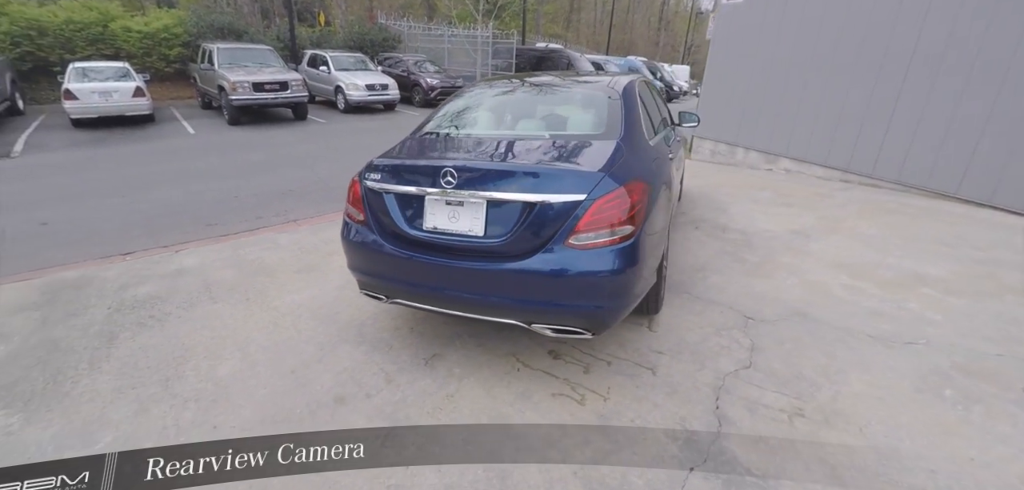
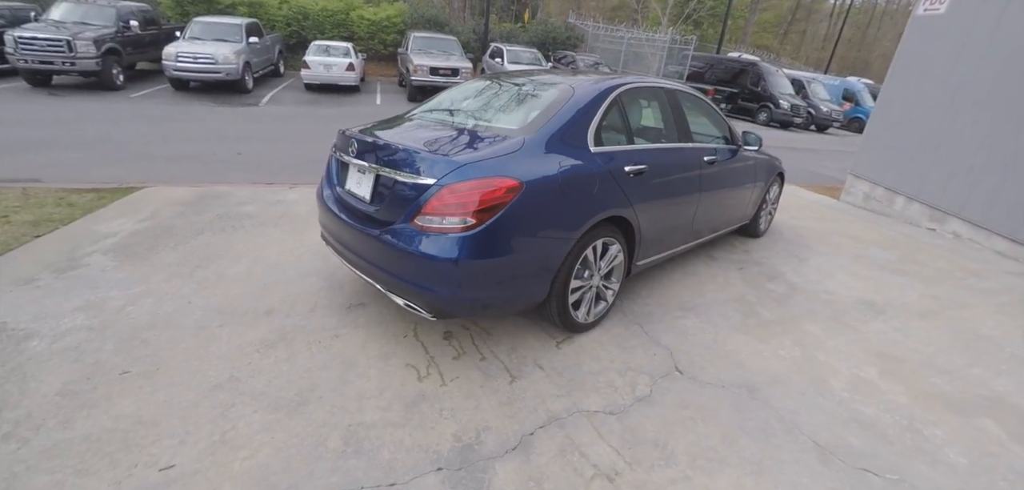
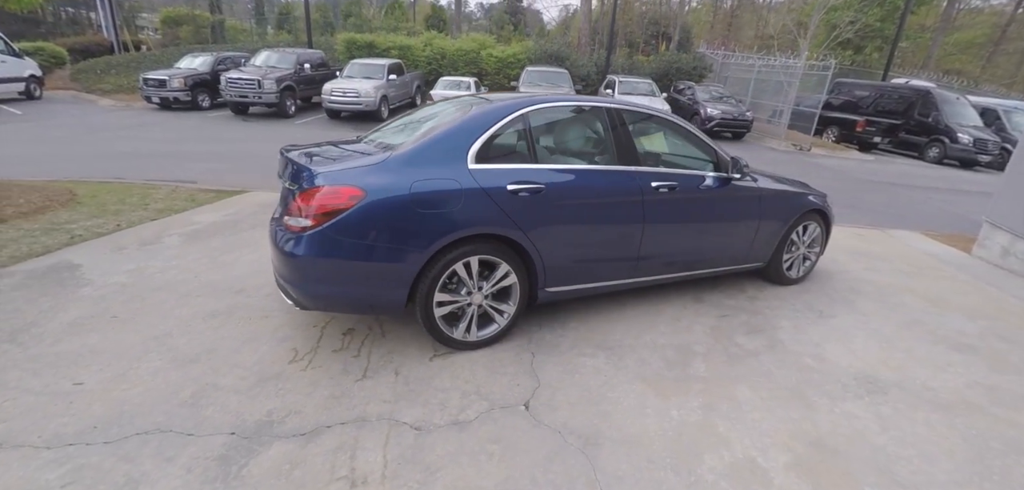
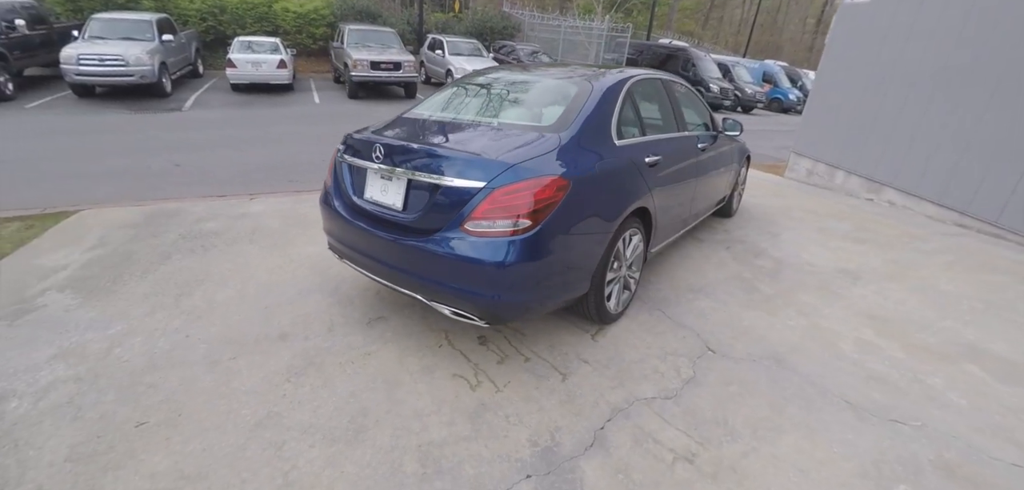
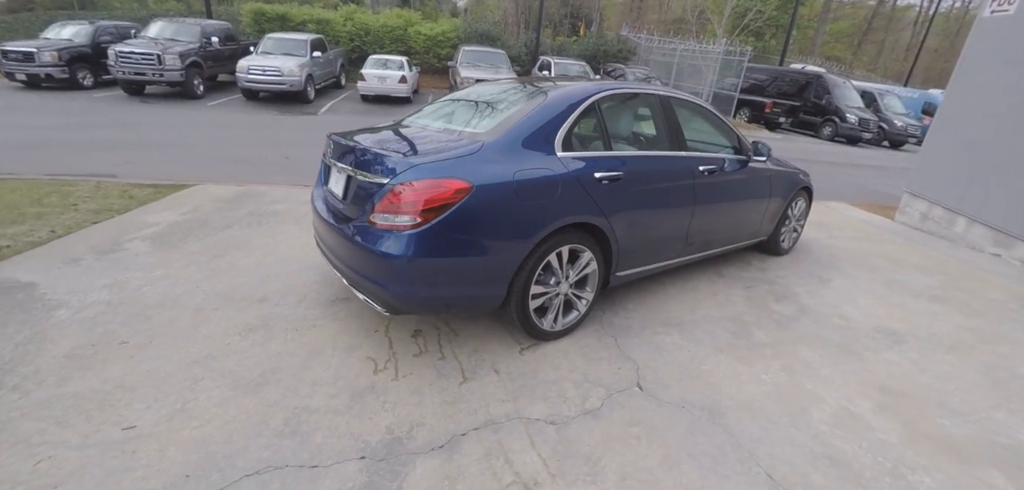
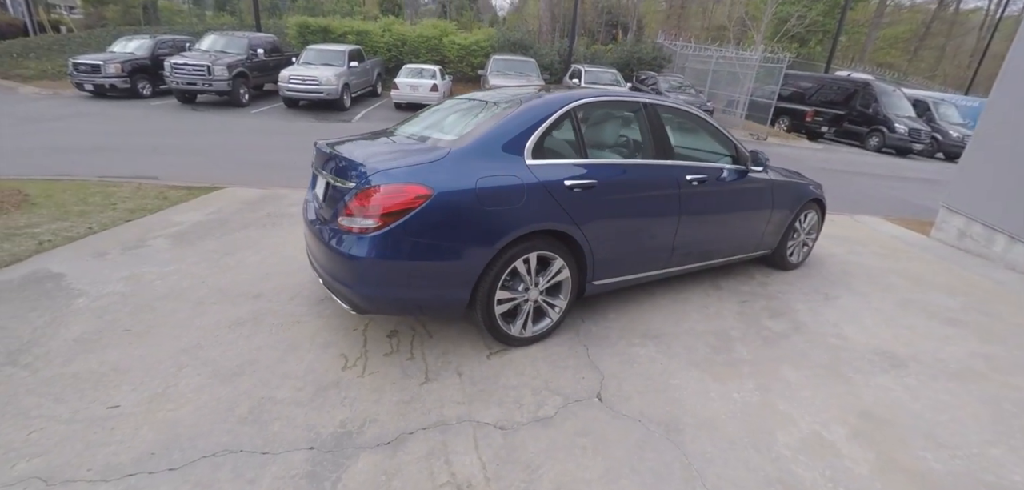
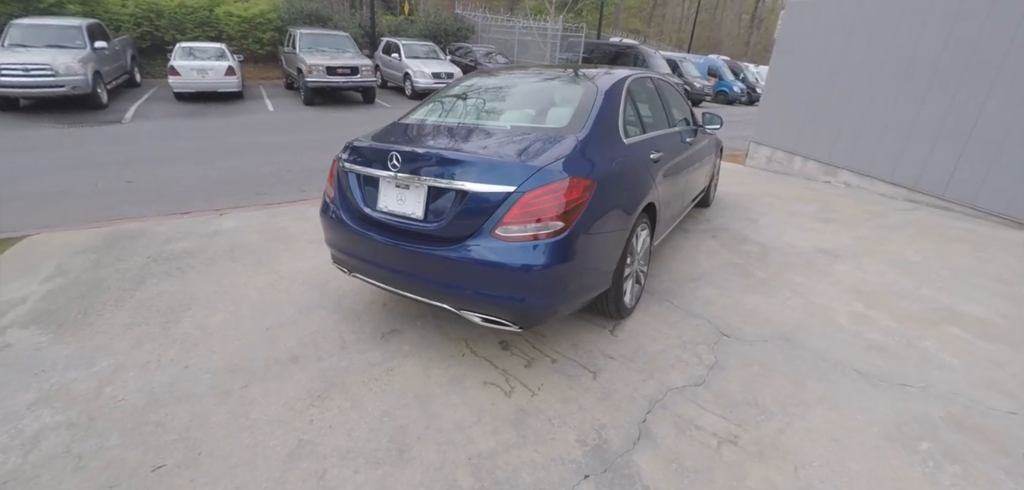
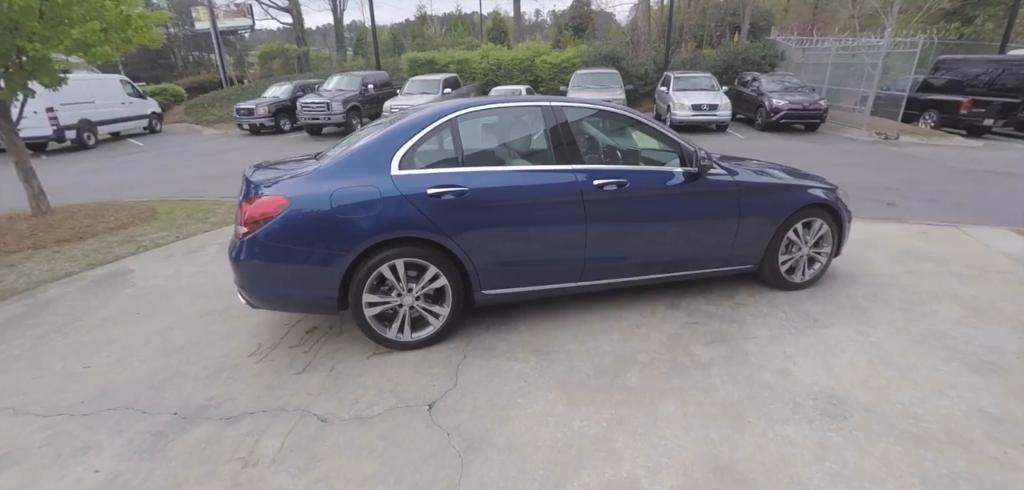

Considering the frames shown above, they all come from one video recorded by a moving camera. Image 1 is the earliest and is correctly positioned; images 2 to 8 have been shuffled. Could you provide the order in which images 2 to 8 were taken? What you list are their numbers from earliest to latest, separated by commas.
7, 4, 2, 5, 6, 3, 8
